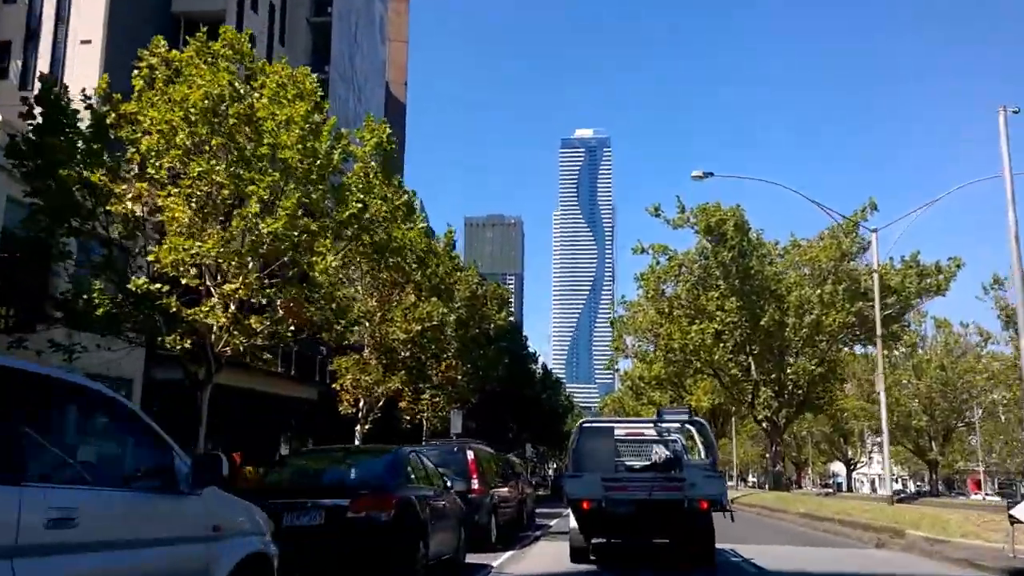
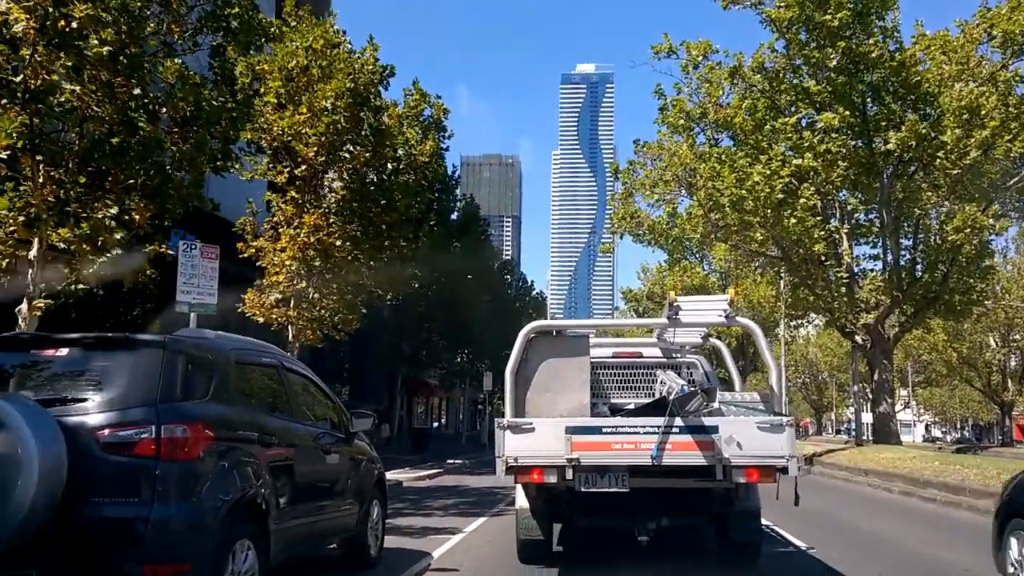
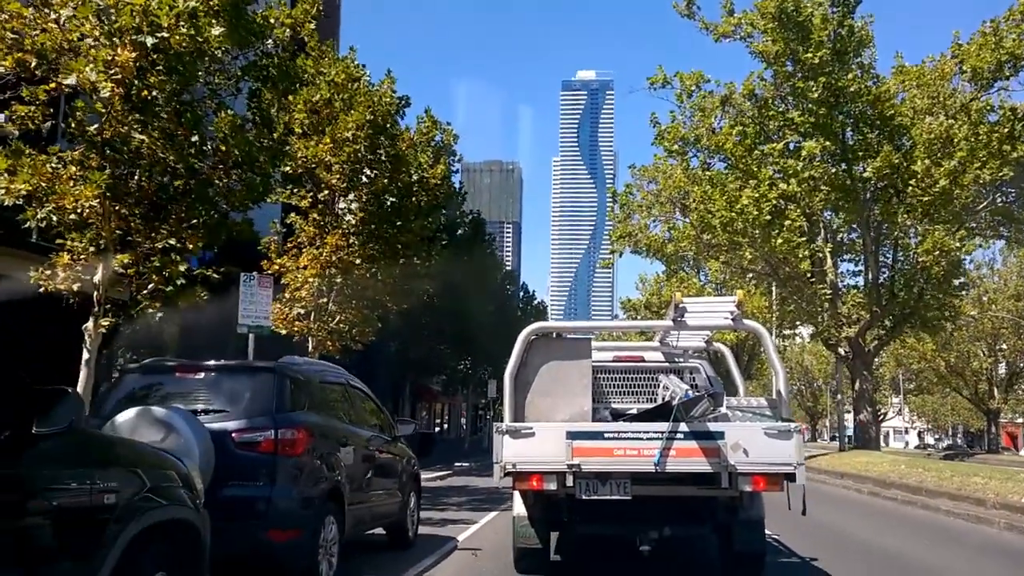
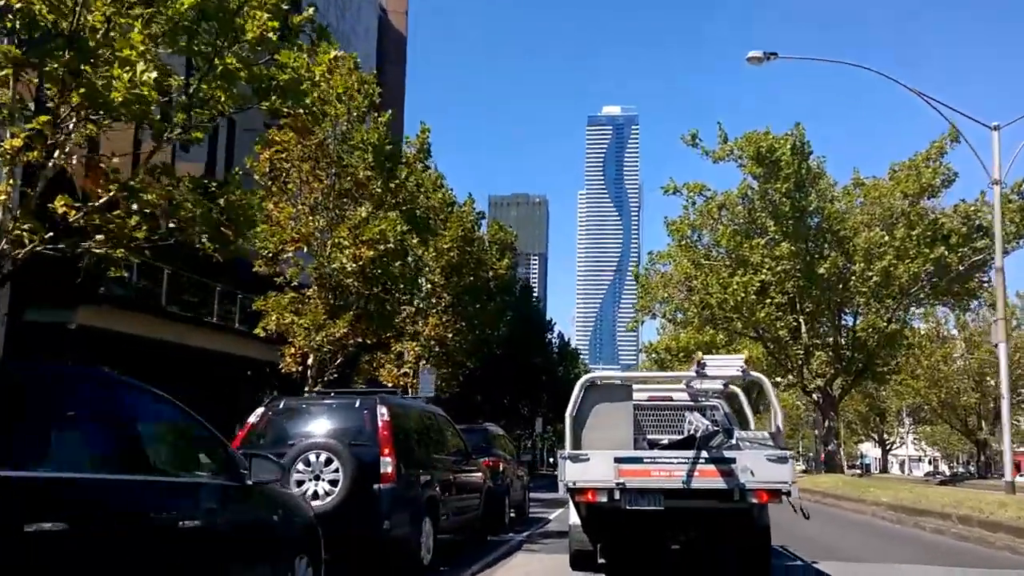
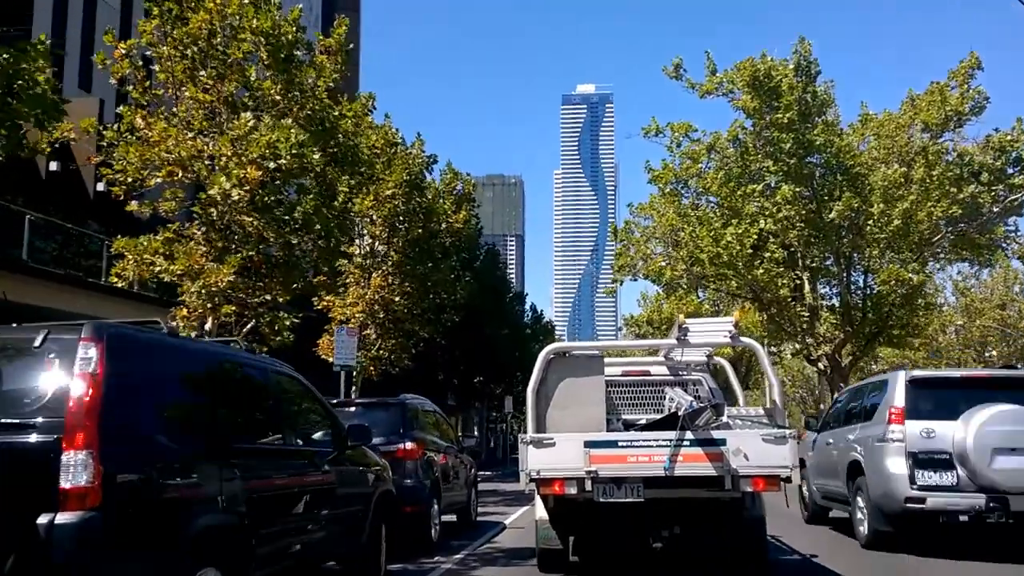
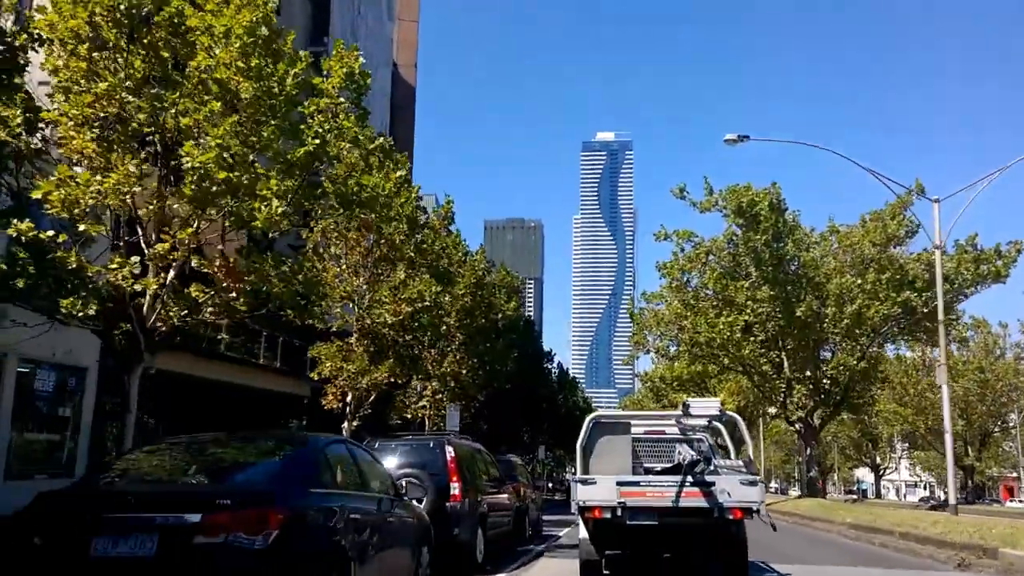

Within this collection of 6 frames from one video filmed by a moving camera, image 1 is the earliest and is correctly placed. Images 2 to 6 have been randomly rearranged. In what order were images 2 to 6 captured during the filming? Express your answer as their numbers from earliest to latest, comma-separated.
6, 4, 5, 3, 2
